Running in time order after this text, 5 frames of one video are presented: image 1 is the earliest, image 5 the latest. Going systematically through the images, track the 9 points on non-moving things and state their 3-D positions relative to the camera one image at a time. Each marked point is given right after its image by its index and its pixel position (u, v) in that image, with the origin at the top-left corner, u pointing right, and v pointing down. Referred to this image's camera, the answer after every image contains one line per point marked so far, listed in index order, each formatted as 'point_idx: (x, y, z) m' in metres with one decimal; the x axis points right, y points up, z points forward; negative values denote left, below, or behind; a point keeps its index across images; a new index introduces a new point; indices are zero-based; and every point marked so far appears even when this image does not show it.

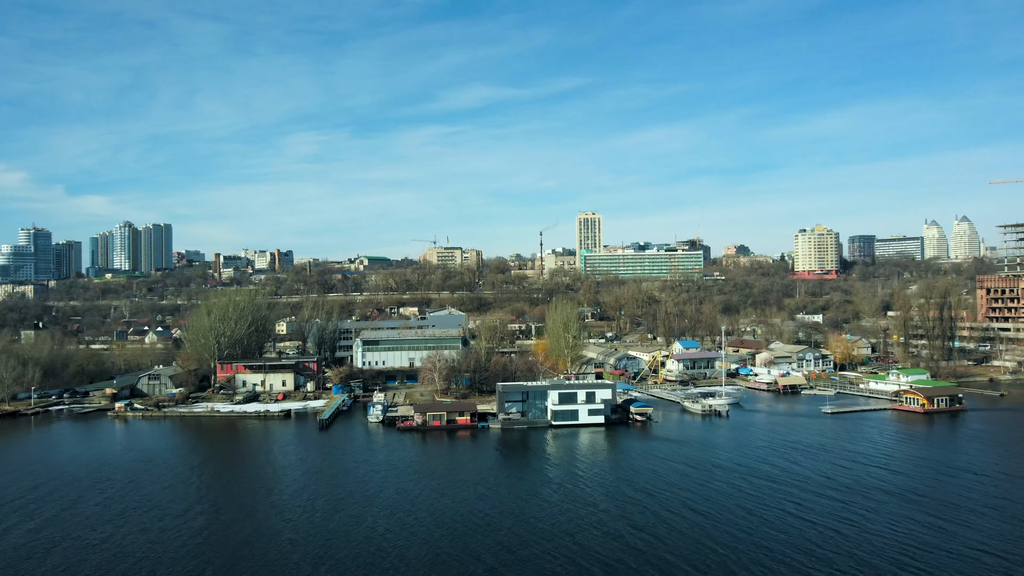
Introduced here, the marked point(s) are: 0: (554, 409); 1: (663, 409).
0: (+0.9, -2.5, +17.2) m
1: (+3.4, -2.8, +19.3) m
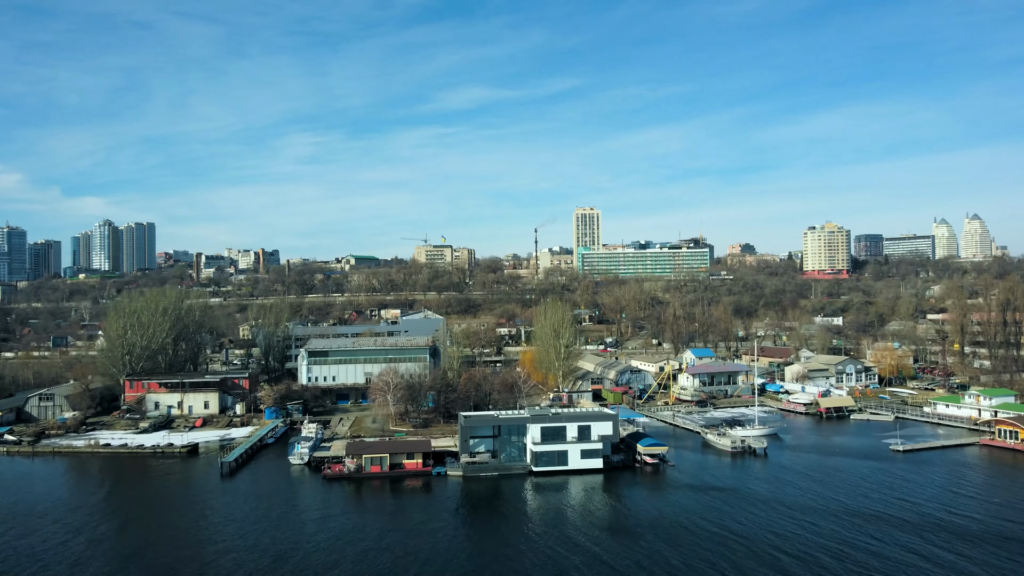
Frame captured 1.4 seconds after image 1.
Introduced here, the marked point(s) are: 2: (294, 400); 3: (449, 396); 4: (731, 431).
0: (+0.4, -2.5, +12.7) m
1: (+2.9, -2.8, +14.8) m
2: (-4.9, -2.5, +18.8) m
3: (-1.3, -2.2, +17.6) m
4: (+4.1, -2.7, +15.7) m
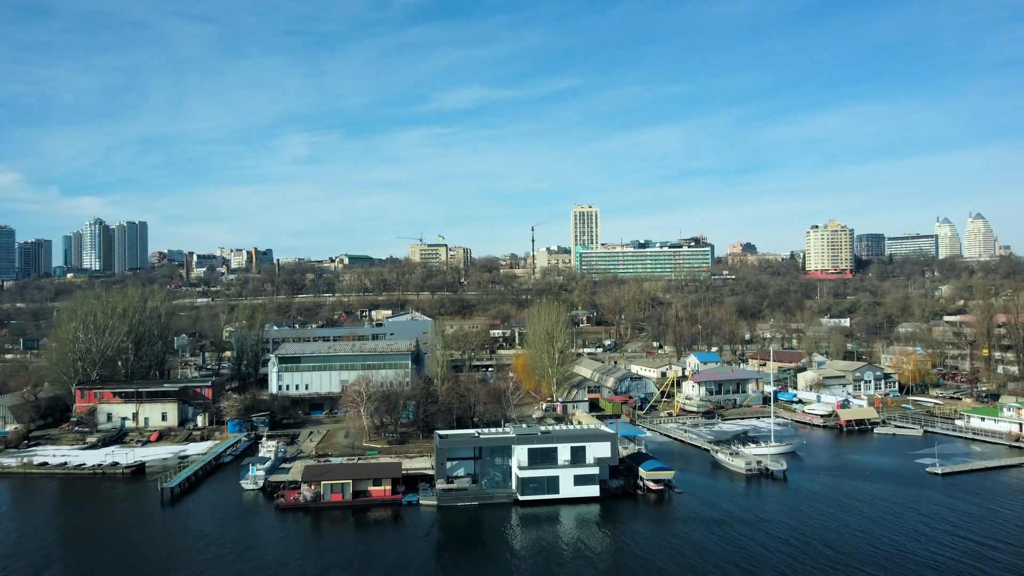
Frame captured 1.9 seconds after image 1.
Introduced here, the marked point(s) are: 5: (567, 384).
0: (+0.1, -2.5, +11.0) m
1: (+2.7, -2.8, +13.1) m
2: (-5.1, -2.5, +17.1) m
3: (-1.5, -2.2, +15.9) m
4: (+3.9, -2.7, +14.0) m
5: (+1.3, -2.3, +19.9) m
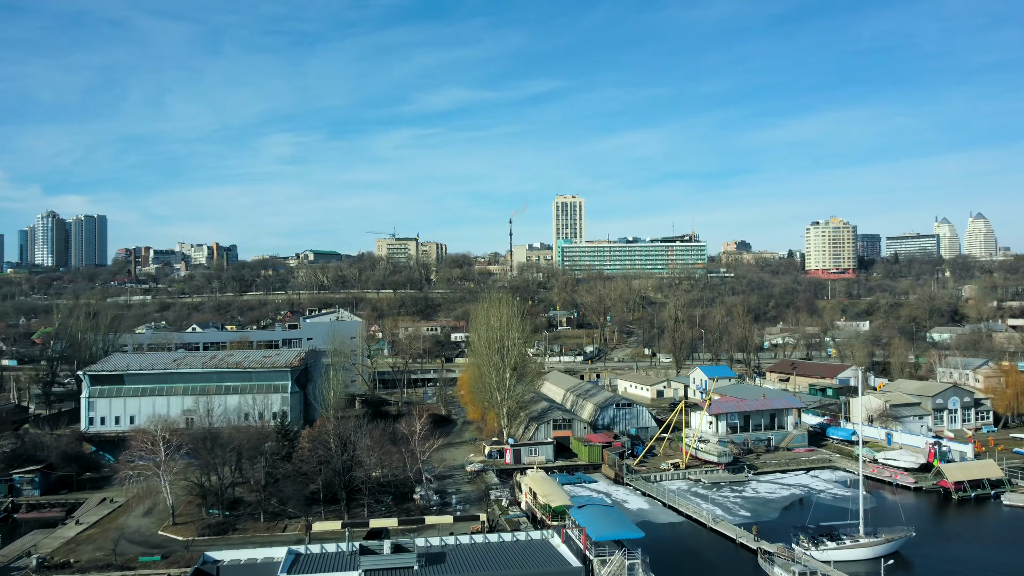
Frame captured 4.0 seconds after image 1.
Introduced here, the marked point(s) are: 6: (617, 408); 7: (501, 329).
0: (-0.8, -2.2, +4.9) m
1: (+1.7, -2.6, +7.0) m
2: (-6.2, -2.3, +10.9) m
3: (-2.6, -2.0, +9.8) m
4: (+2.9, -2.5, +7.9) m
5: (+0.2, -2.1, +13.8) m
6: (+1.8, -2.0, +13.9) m
7: (-0.2, -0.8, +14.3) m
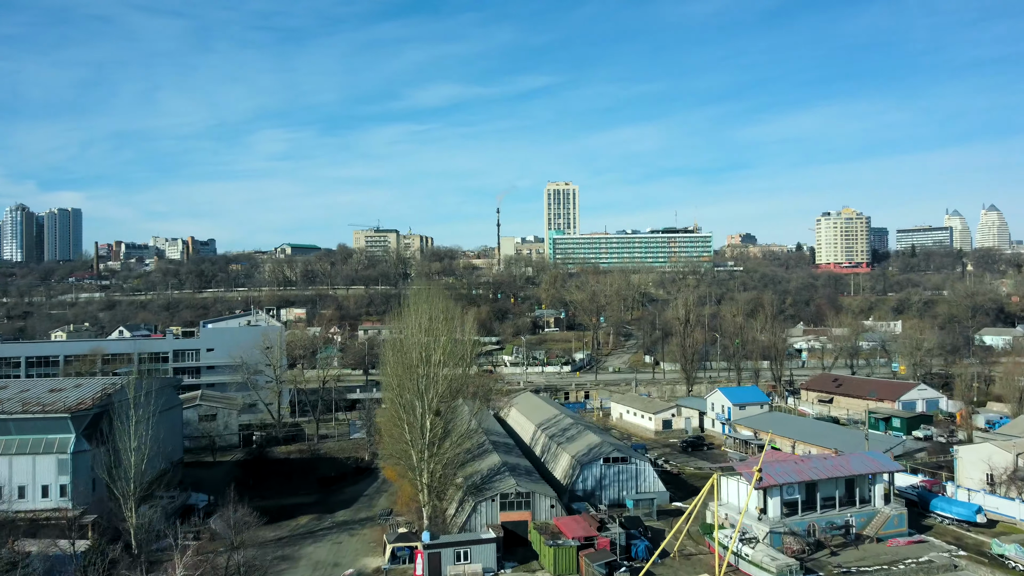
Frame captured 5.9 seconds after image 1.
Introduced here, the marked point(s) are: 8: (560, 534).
0: (-1.6, -2.2, 0.0) m
1: (+0.9, -2.5, +2.1) m
2: (-6.9, -2.2, +6.0) m
3: (-3.3, -2.0, +4.8) m
4: (+2.1, -2.4, +3.0) m
5: (-0.6, -2.0, +8.9) m
6: (+1.0, -1.9, +9.0) m
7: (-1.0, -0.8, +9.4) m
8: (+0.5, -2.2, +7.8) m
